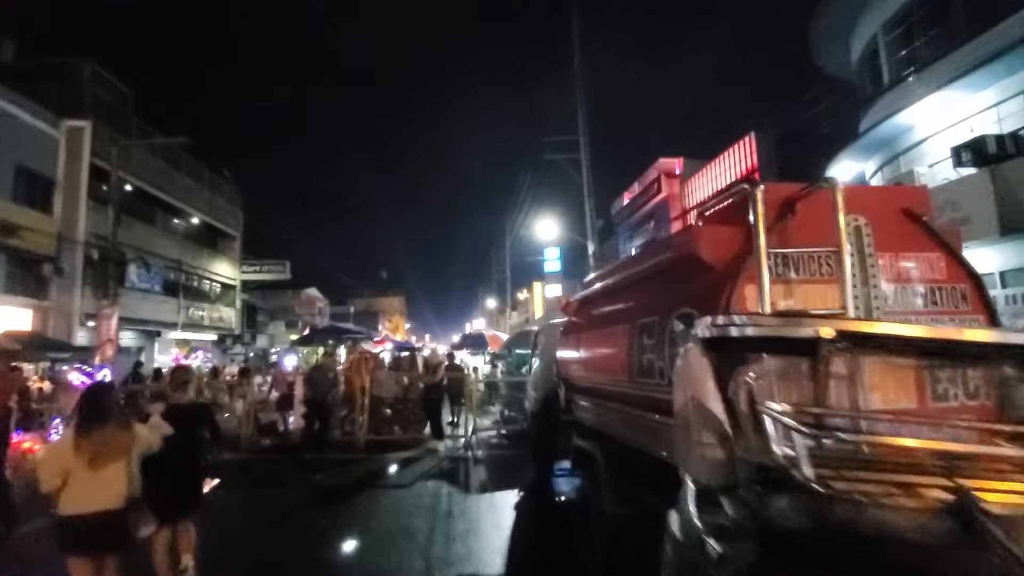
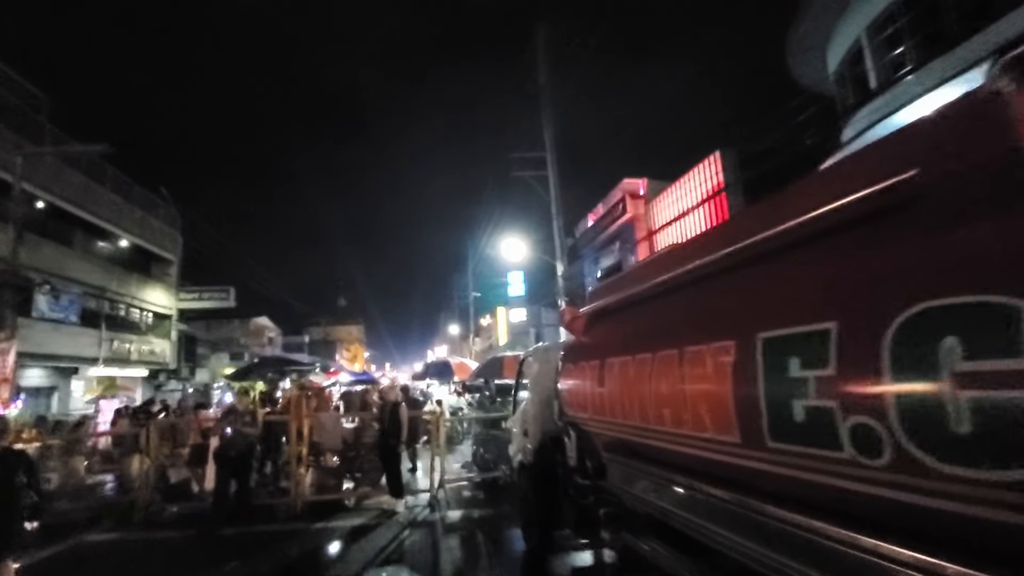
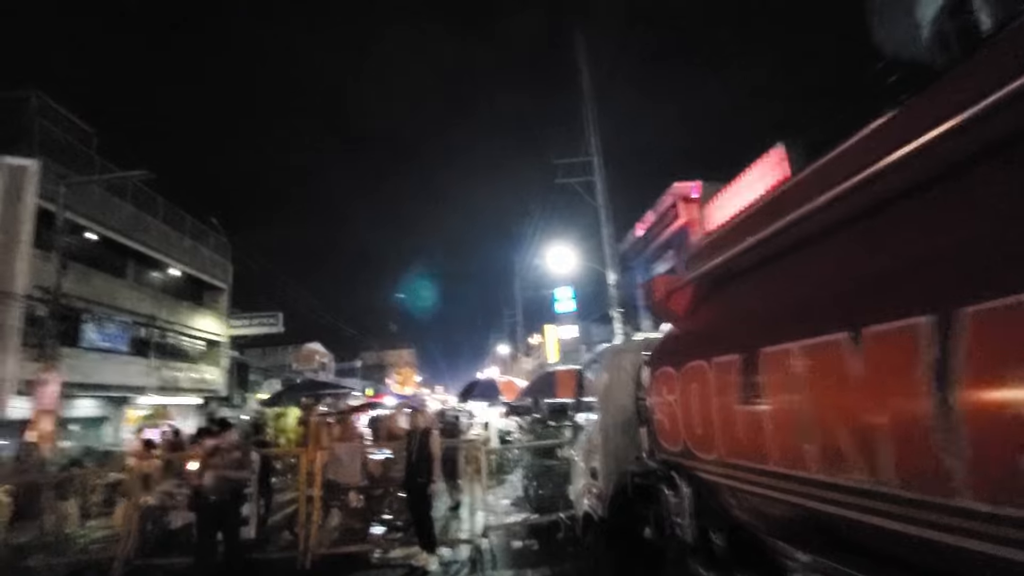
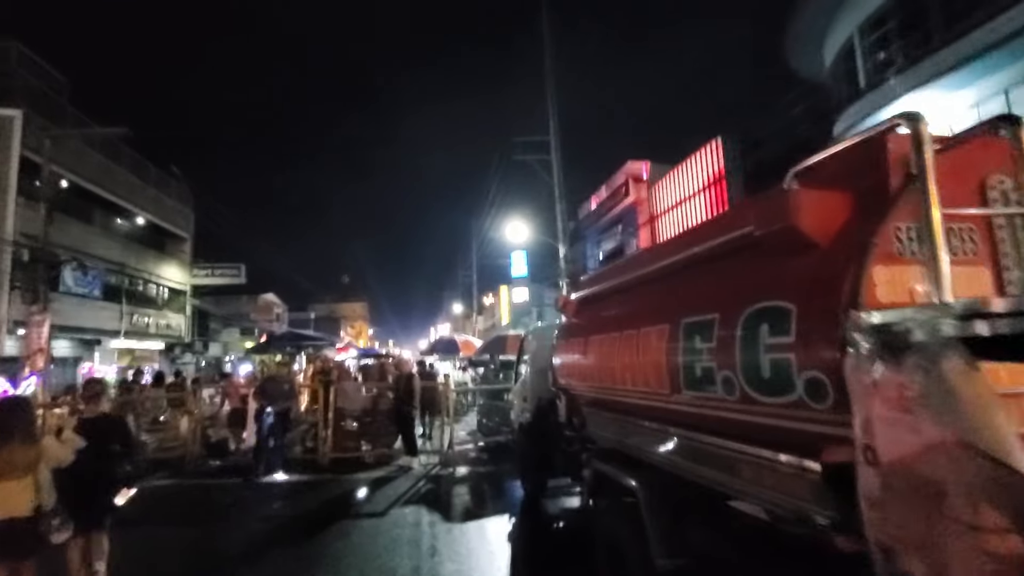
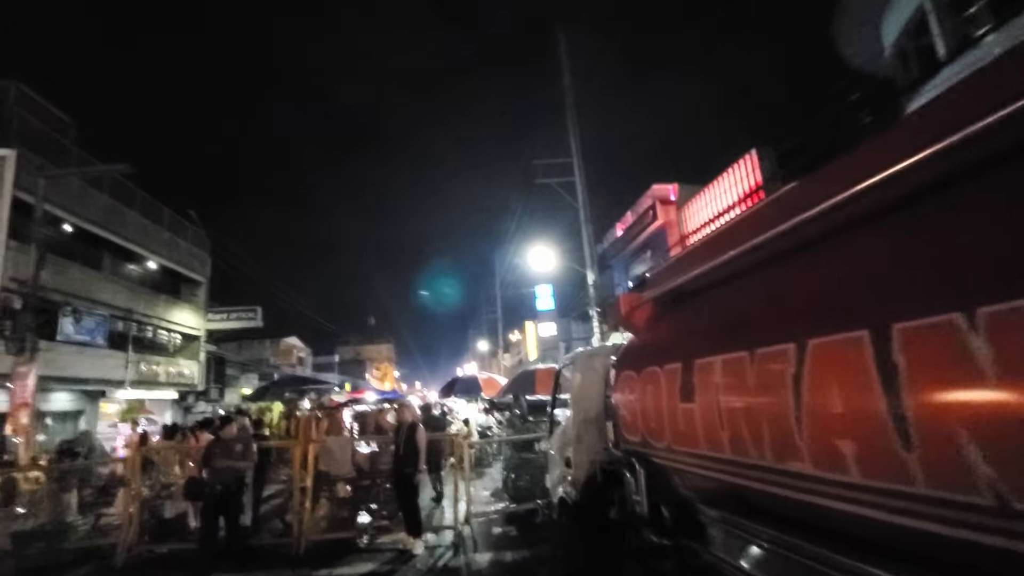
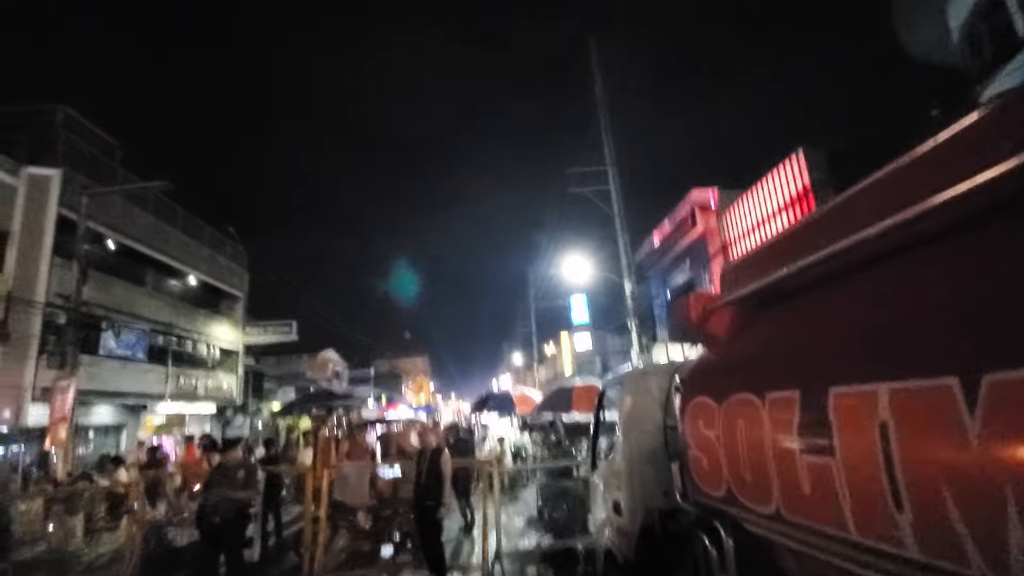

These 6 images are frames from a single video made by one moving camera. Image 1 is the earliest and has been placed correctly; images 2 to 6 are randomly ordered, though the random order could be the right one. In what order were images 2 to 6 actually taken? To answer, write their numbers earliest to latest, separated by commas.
4, 2, 5, 3, 6
